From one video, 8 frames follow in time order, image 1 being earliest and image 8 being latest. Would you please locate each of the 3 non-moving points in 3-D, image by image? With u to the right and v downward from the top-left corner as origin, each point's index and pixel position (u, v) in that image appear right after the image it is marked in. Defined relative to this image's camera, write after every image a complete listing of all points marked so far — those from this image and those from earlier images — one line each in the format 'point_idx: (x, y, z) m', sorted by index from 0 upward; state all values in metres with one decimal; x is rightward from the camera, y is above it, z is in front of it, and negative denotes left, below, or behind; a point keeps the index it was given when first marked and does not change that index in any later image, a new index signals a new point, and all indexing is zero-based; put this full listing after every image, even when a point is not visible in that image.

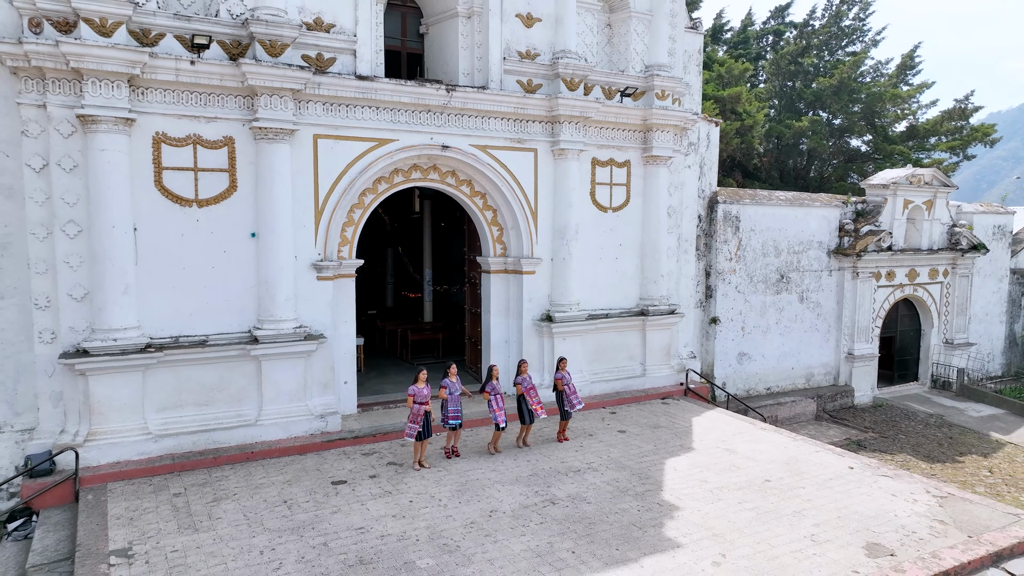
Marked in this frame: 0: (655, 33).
0: (+2.2, +4.0, +10.7) m
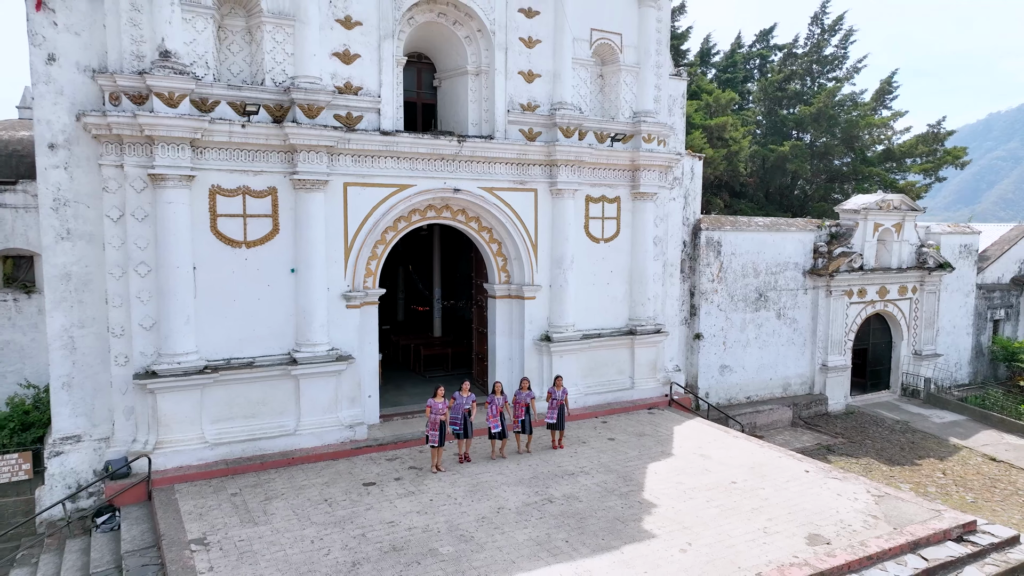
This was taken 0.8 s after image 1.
0: (+2.3, +3.6, +12.0) m
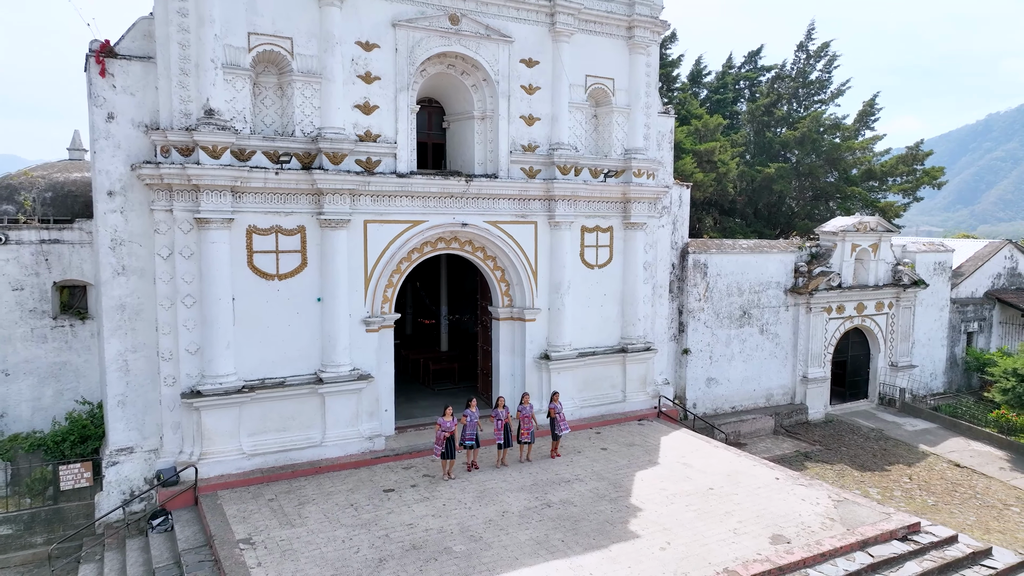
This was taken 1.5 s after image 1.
0: (+2.3, +3.2, +13.2) m
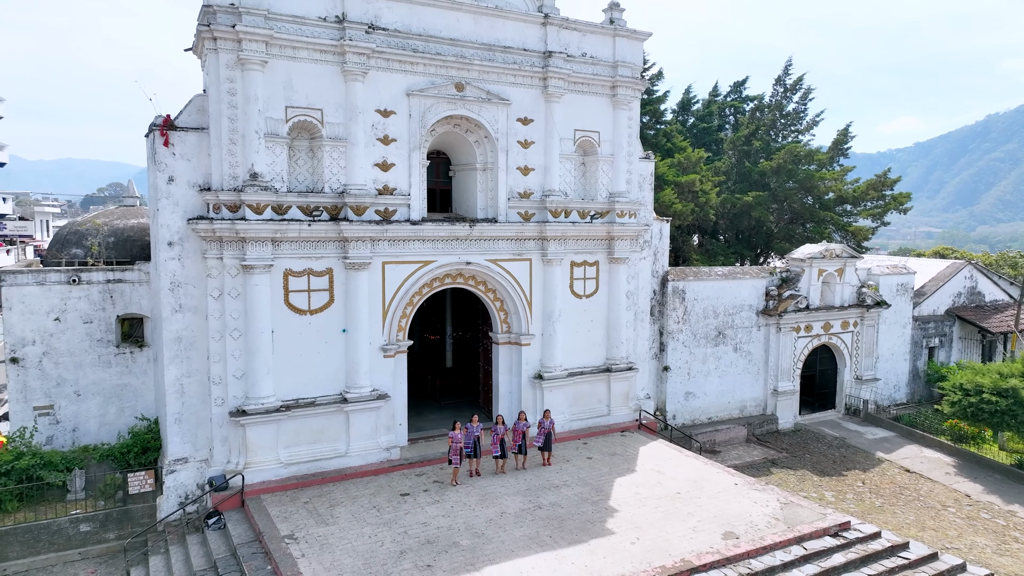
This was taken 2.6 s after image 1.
0: (+2.3, +2.6, +15.0) m
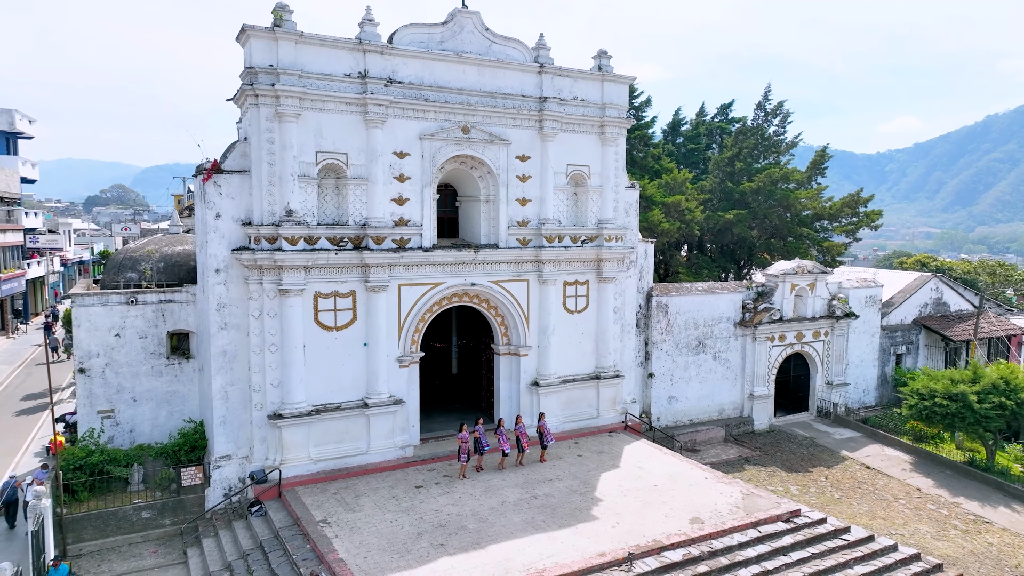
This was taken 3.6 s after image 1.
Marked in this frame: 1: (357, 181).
0: (+2.3, +2.2, +16.8) m
1: (-3.2, +2.2, +14.0) m
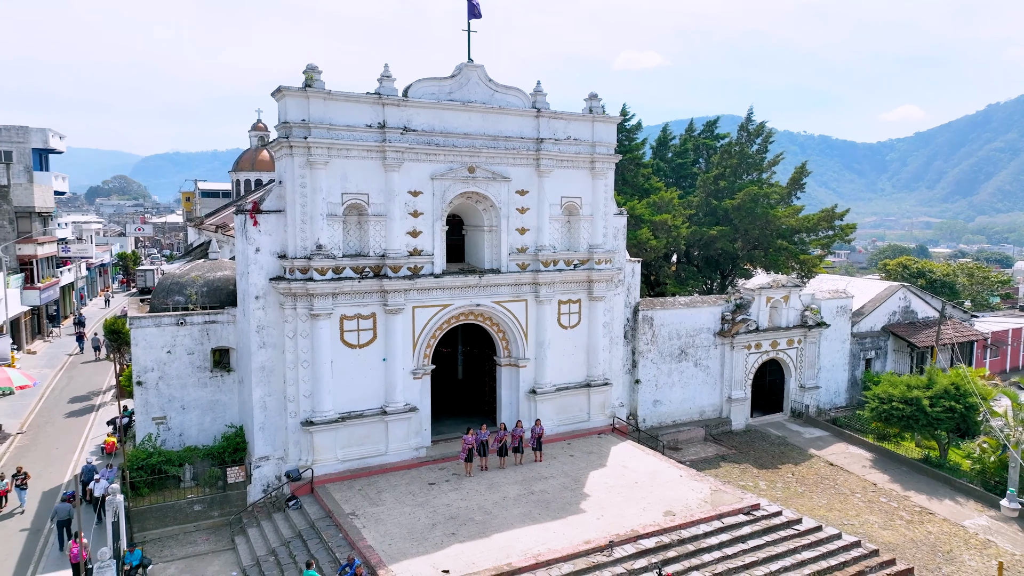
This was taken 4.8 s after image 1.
0: (+2.3, +1.7, +18.8) m
1: (-3.2, +1.6, +16.0) m
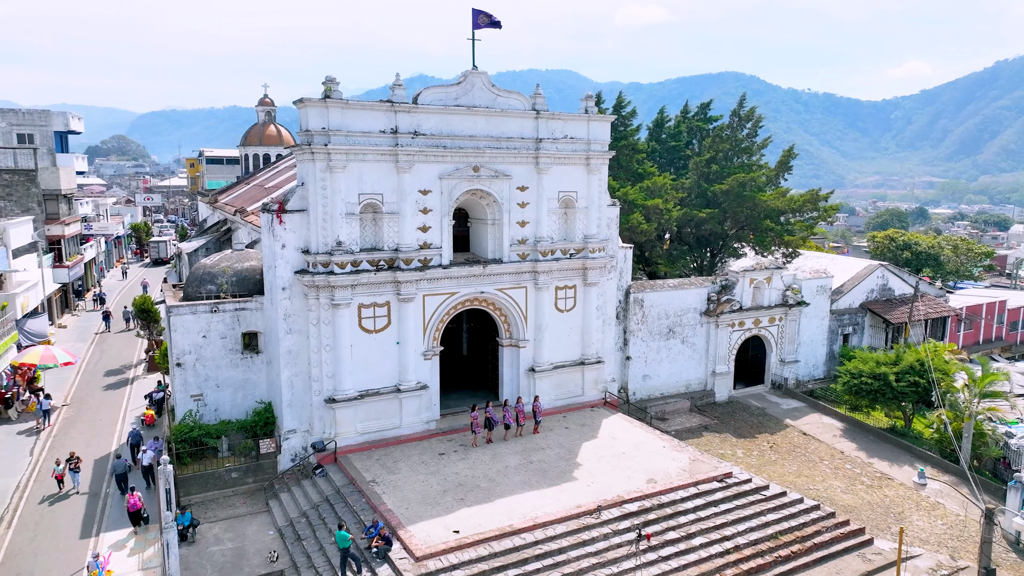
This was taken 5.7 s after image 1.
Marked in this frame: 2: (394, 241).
0: (+2.3, +2.1, +20.4) m
1: (-3.1, +1.9, +17.6) m
2: (-3.1, +1.2, +17.9) m
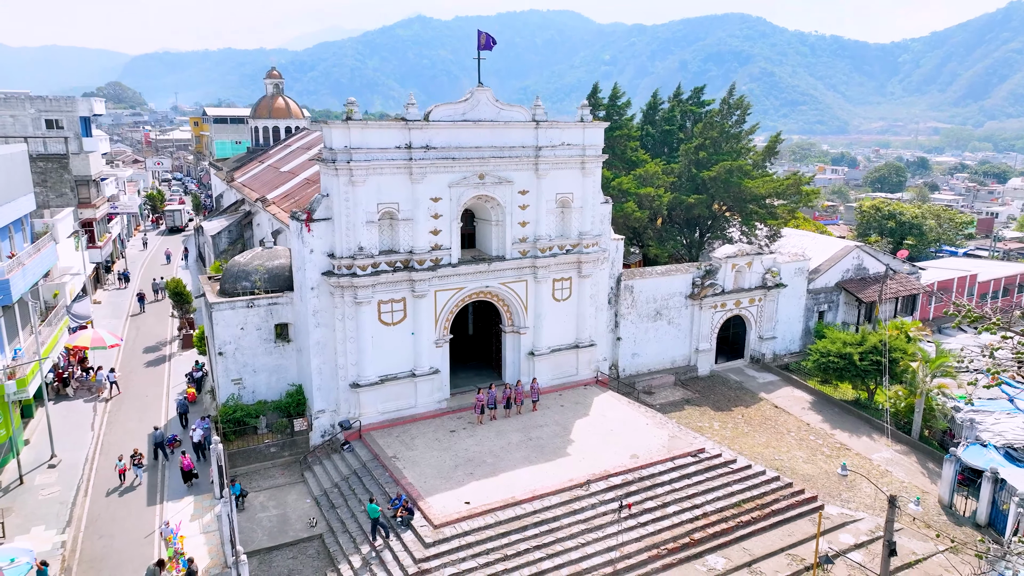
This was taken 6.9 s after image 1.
0: (+2.4, +2.3, +22.4) m
1: (-3.1, +1.9, +19.7) m
2: (-3.0, +1.3, +20.0) m
